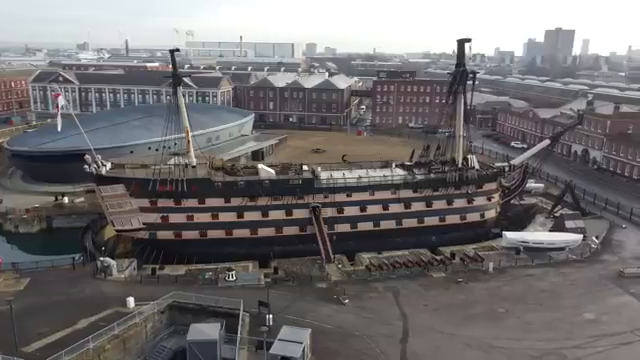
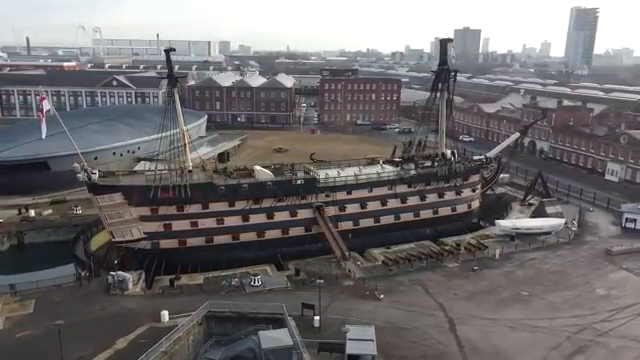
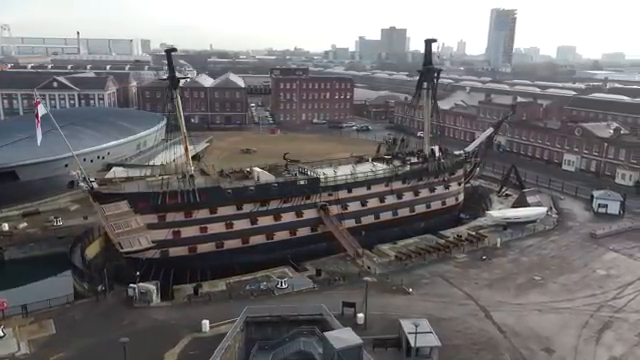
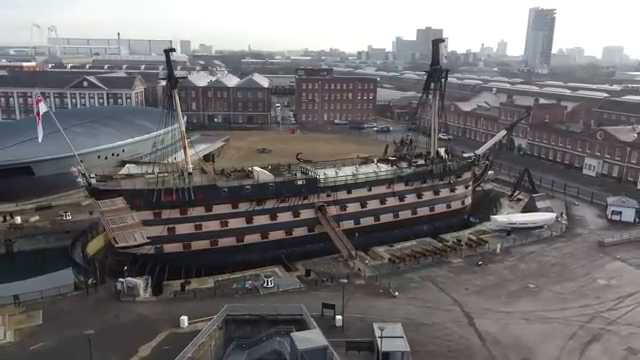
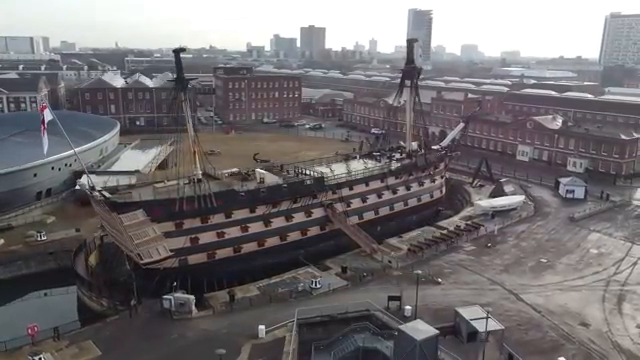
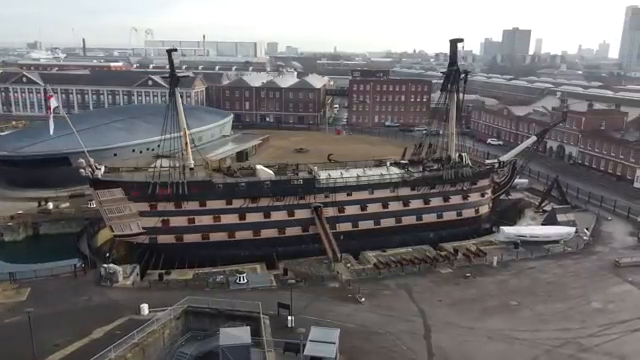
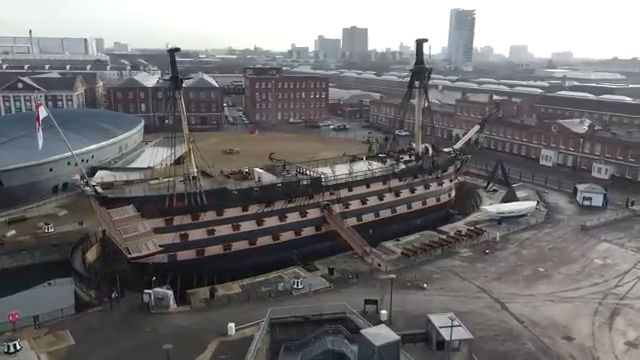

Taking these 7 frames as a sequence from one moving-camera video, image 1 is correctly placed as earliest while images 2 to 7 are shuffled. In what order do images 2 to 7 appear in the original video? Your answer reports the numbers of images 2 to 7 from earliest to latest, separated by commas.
6, 2, 4, 3, 7, 5
